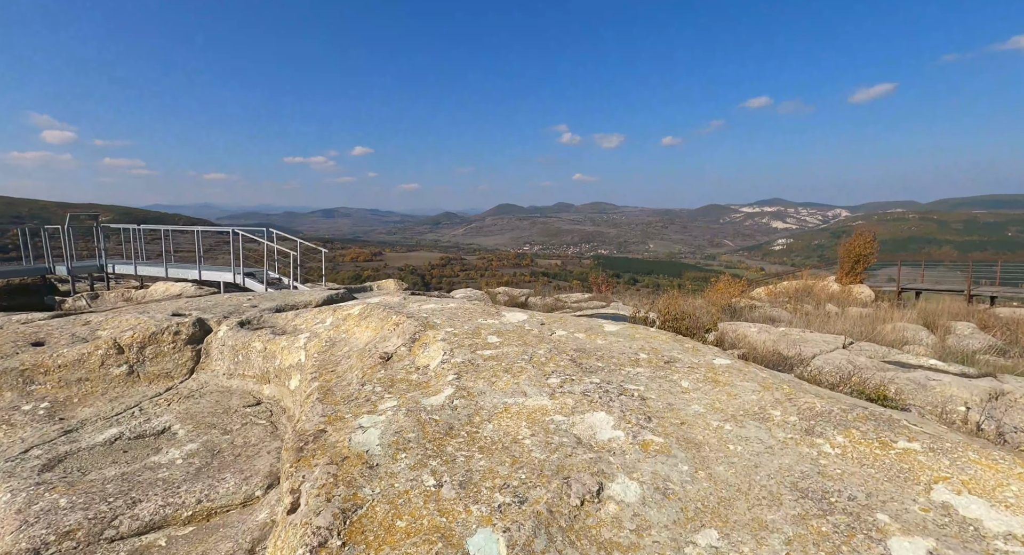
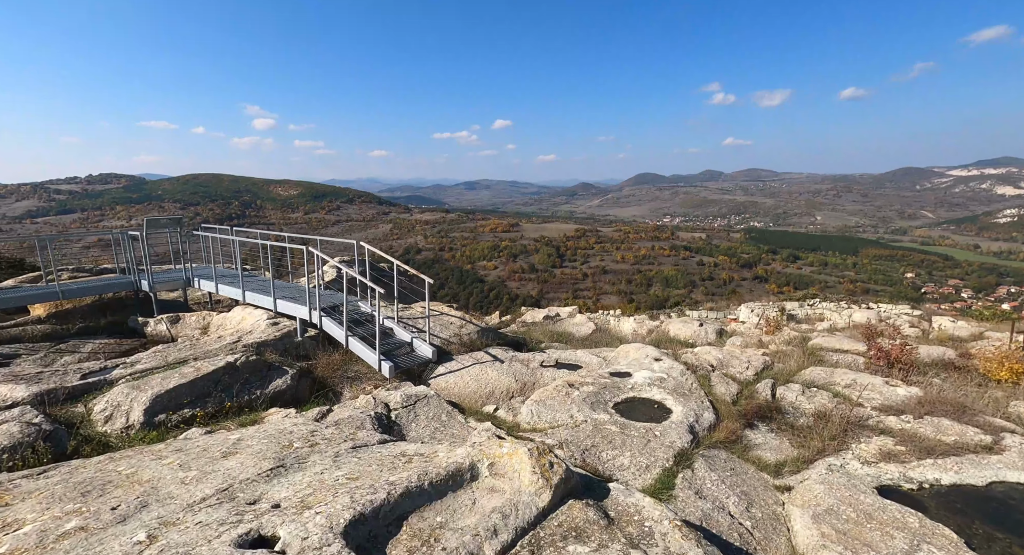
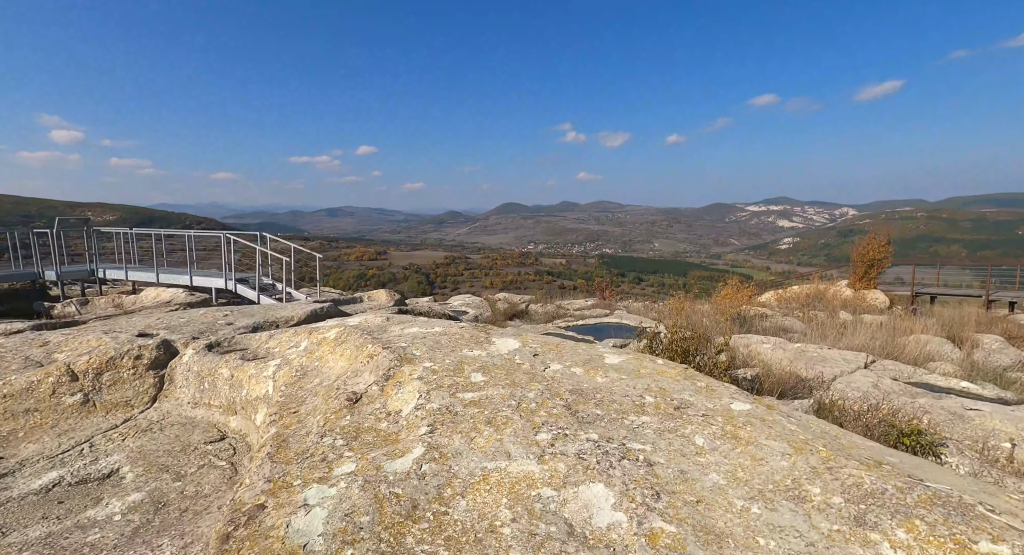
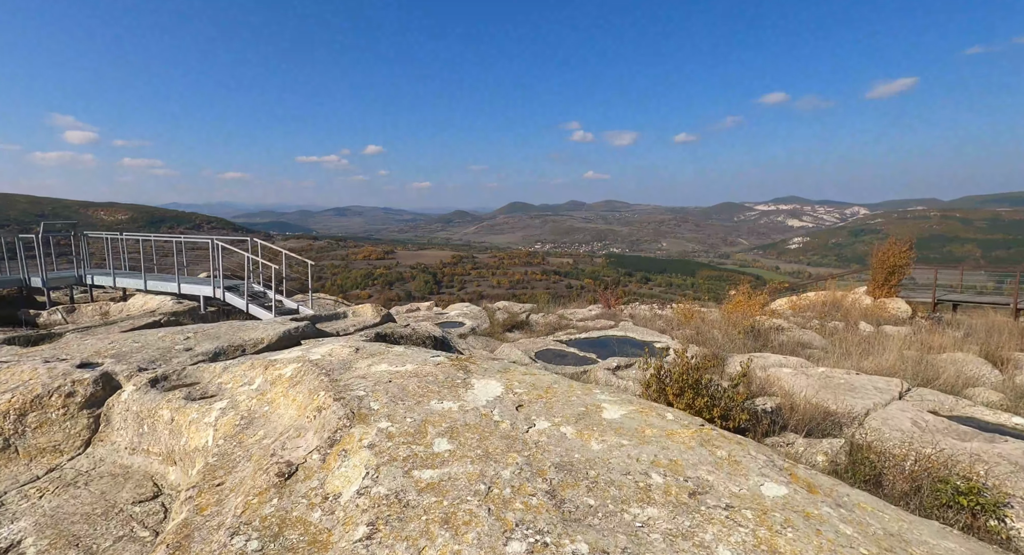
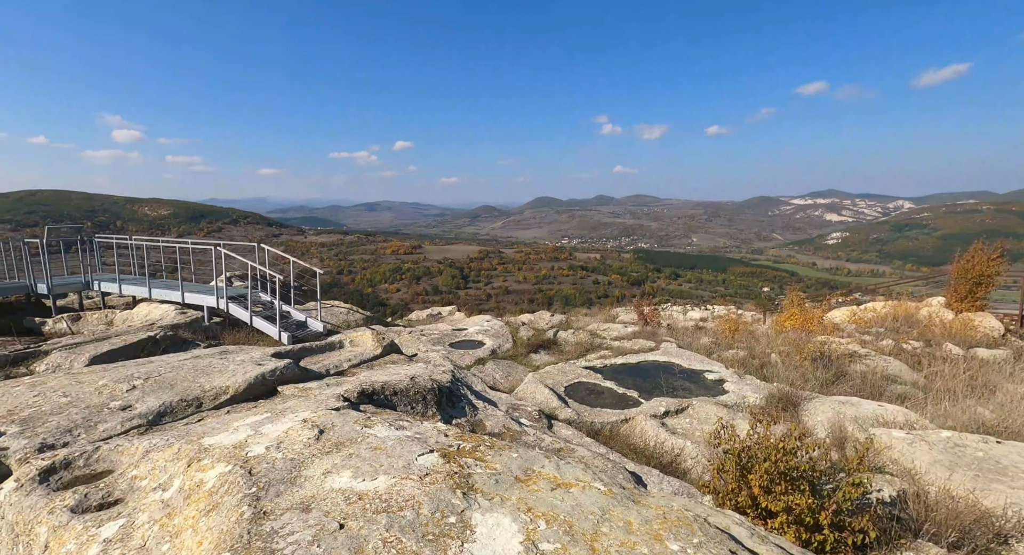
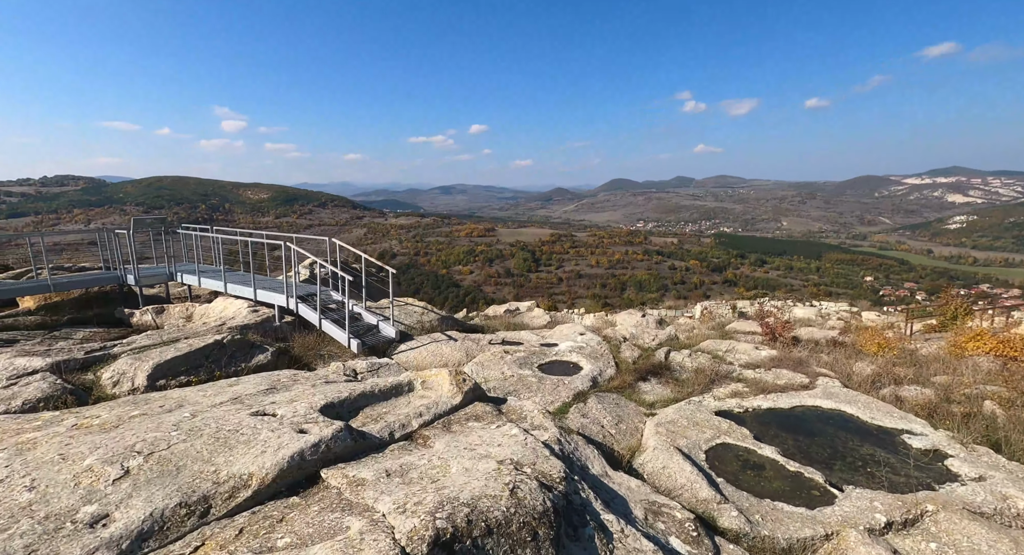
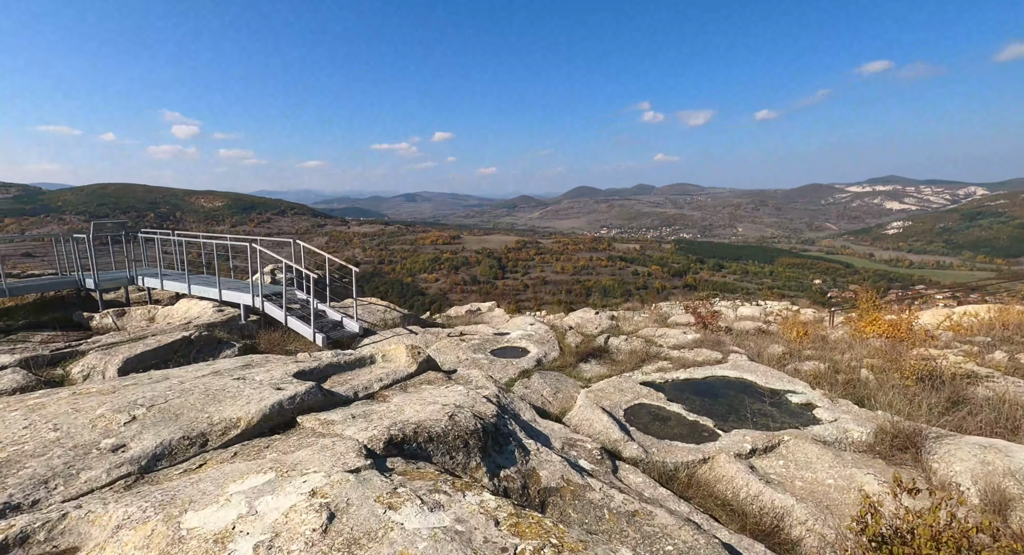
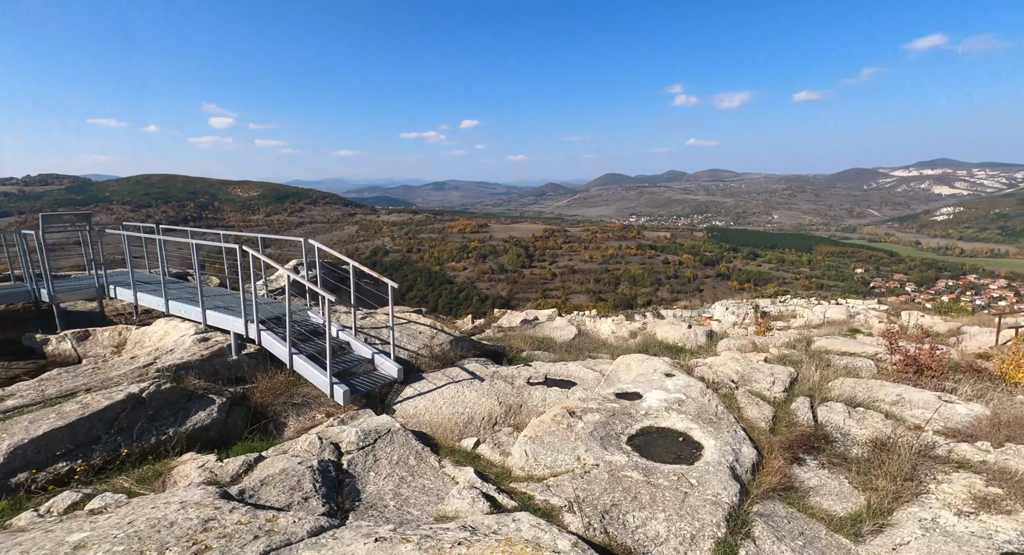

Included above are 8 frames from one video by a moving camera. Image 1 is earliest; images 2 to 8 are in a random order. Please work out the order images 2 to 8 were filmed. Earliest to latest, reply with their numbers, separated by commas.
3, 4, 5, 7, 6, 2, 8
